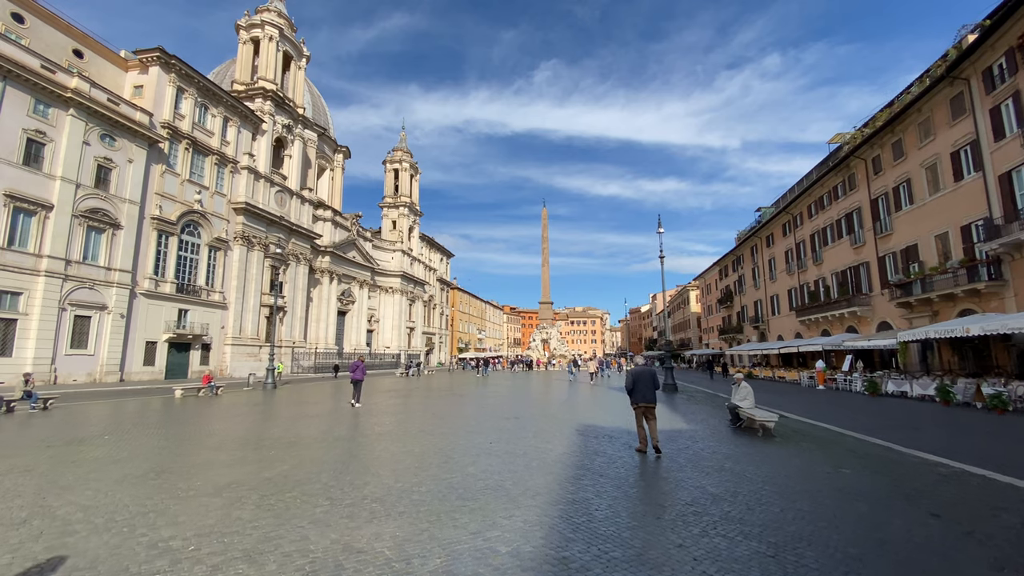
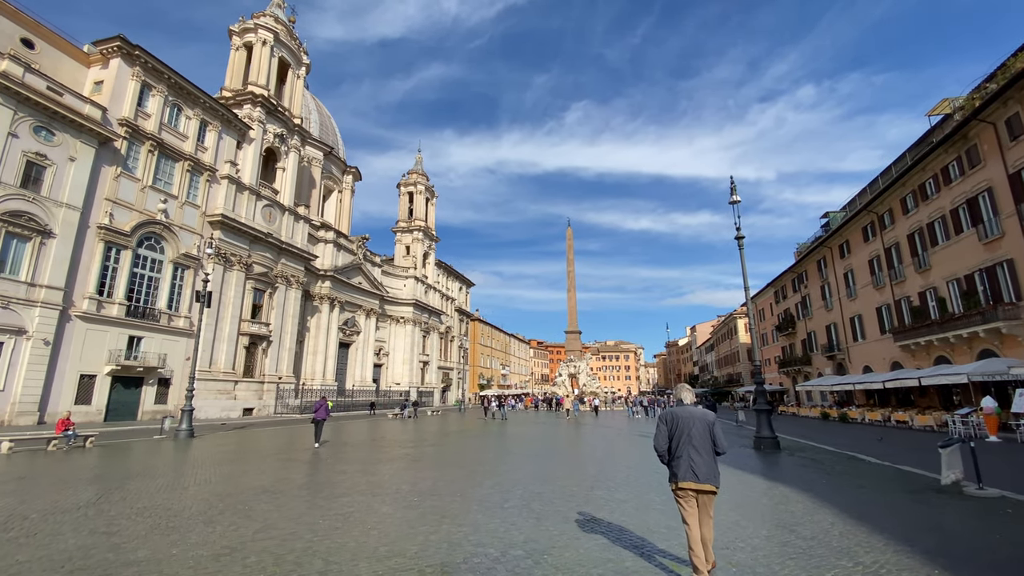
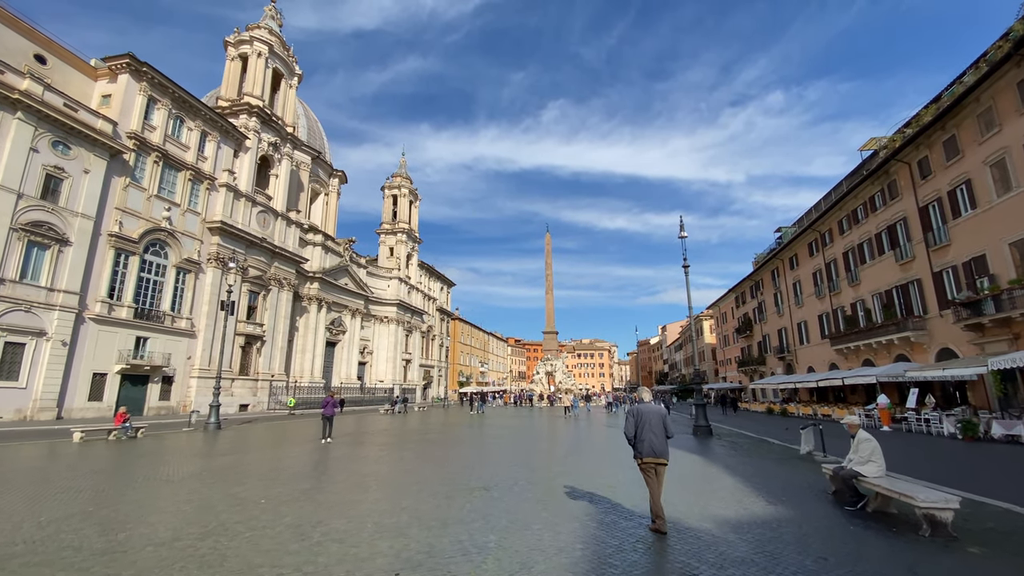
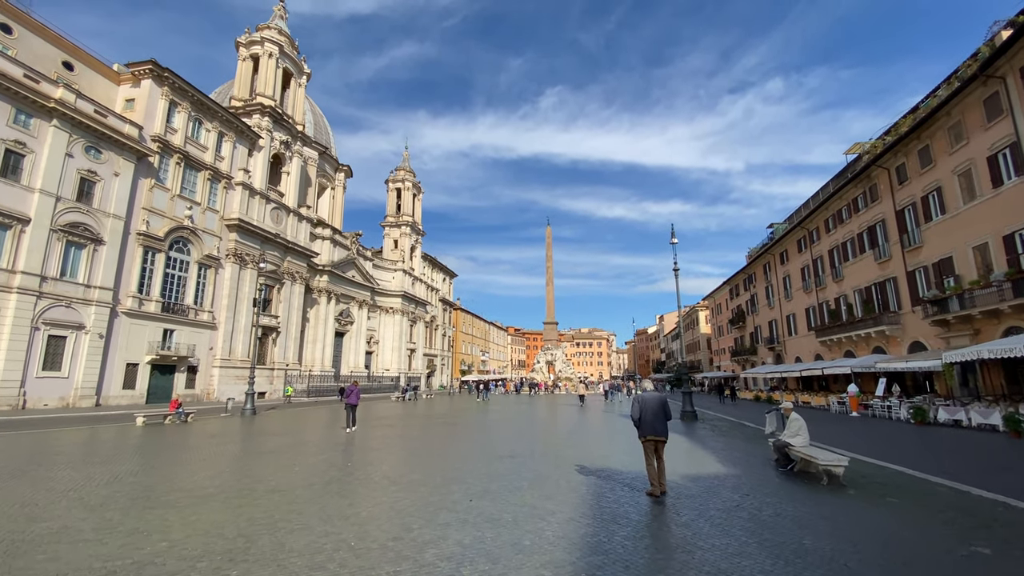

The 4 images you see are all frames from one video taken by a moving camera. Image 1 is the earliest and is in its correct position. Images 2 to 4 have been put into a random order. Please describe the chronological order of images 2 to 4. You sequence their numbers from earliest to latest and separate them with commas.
4, 3, 2
